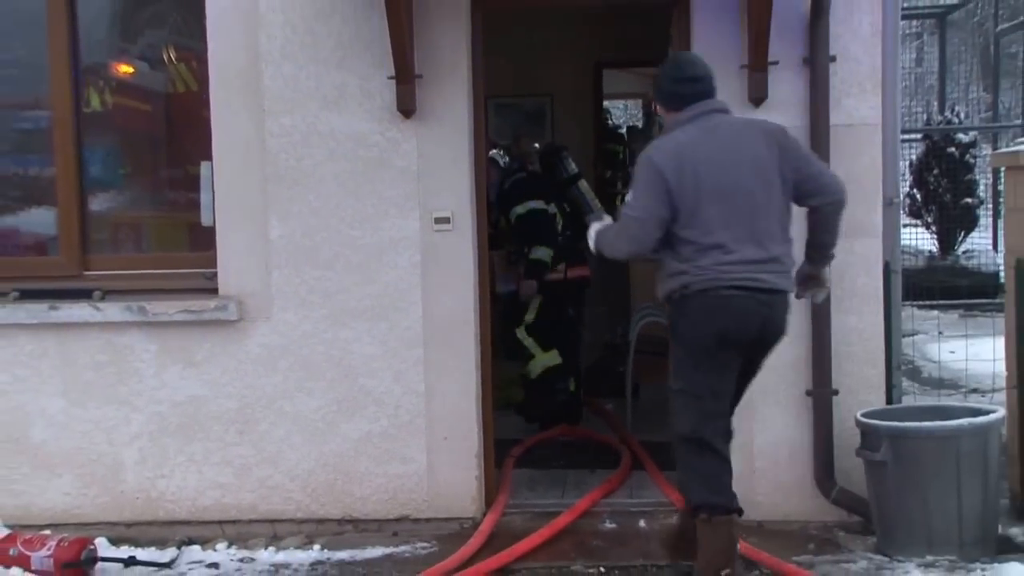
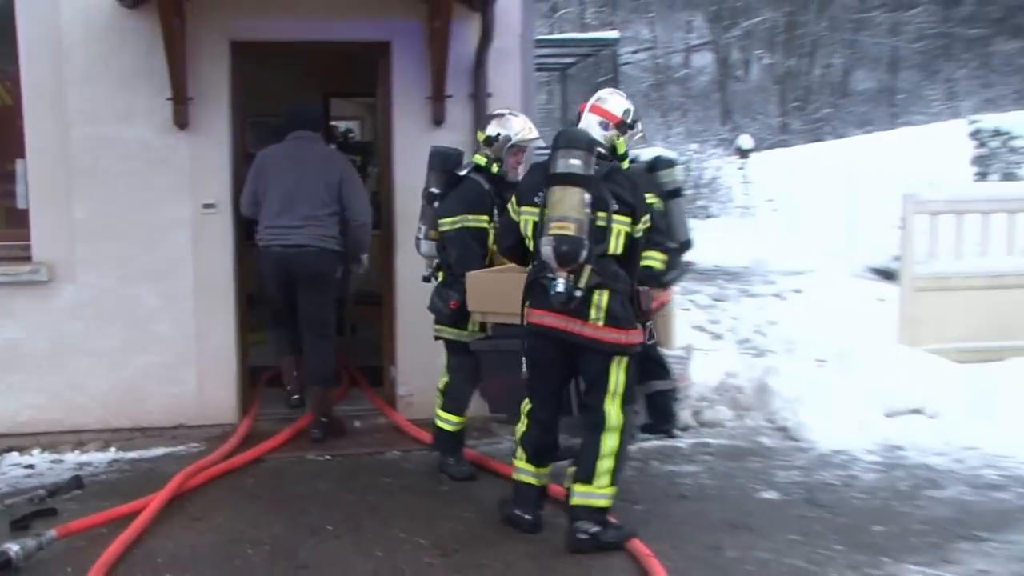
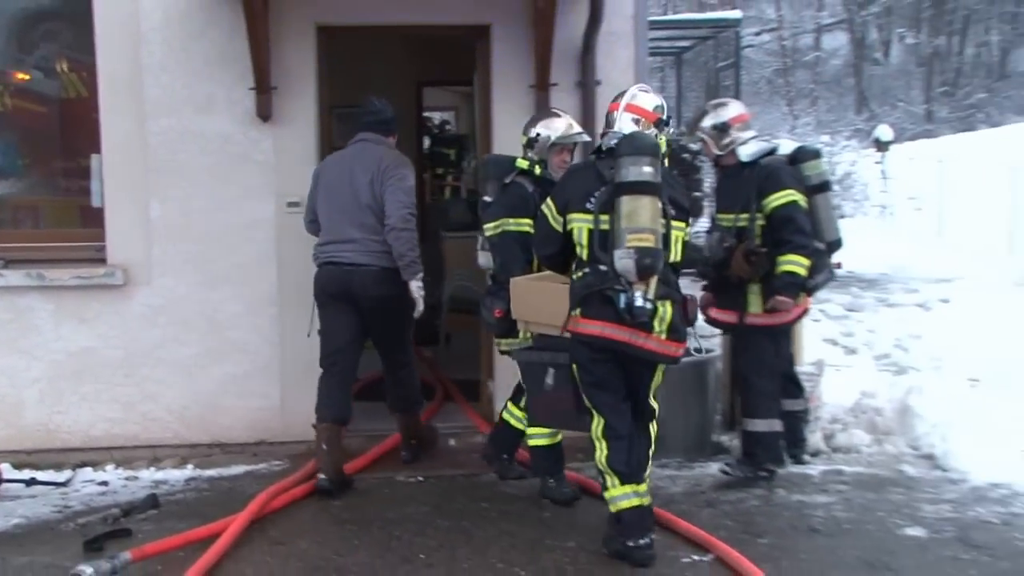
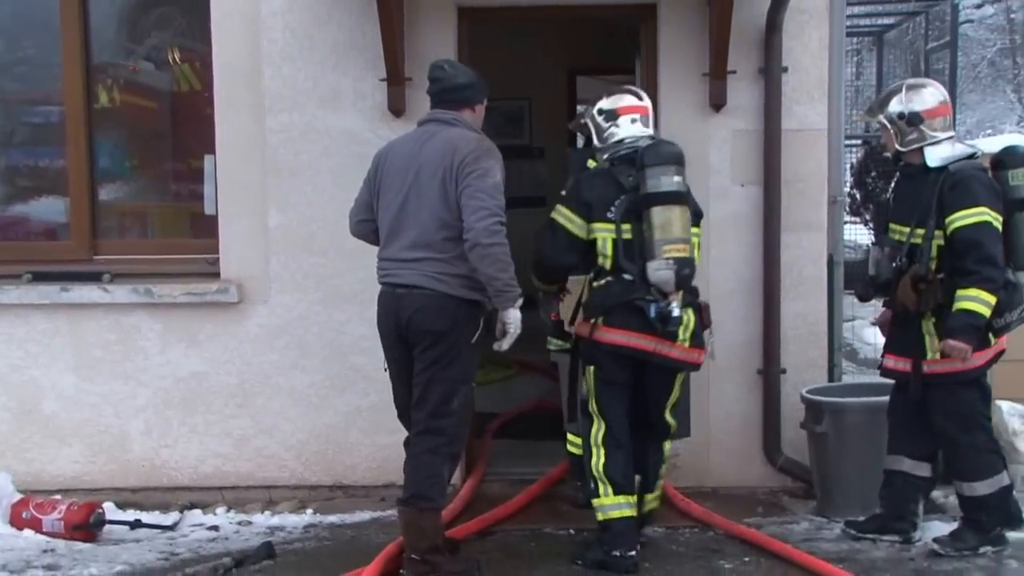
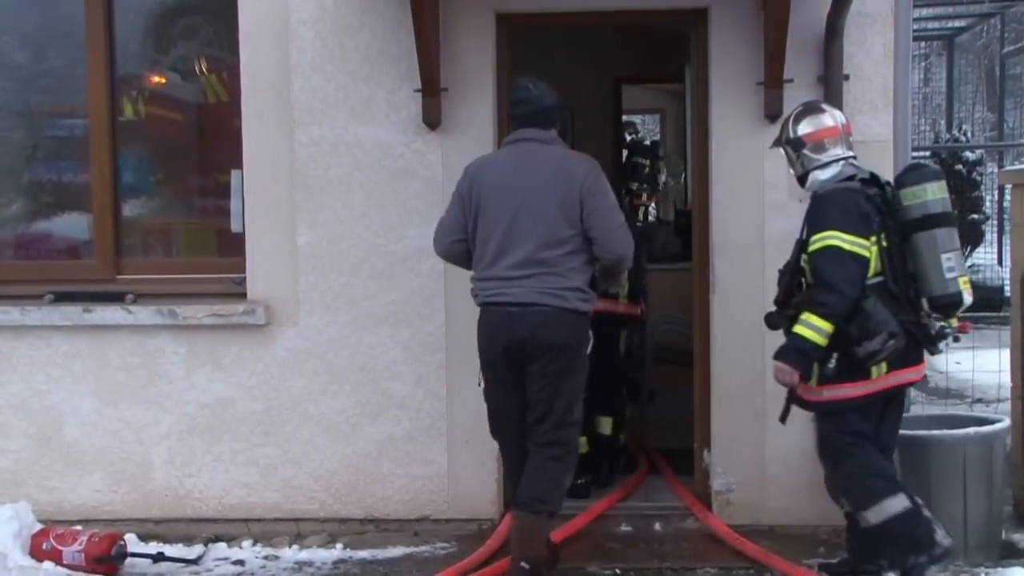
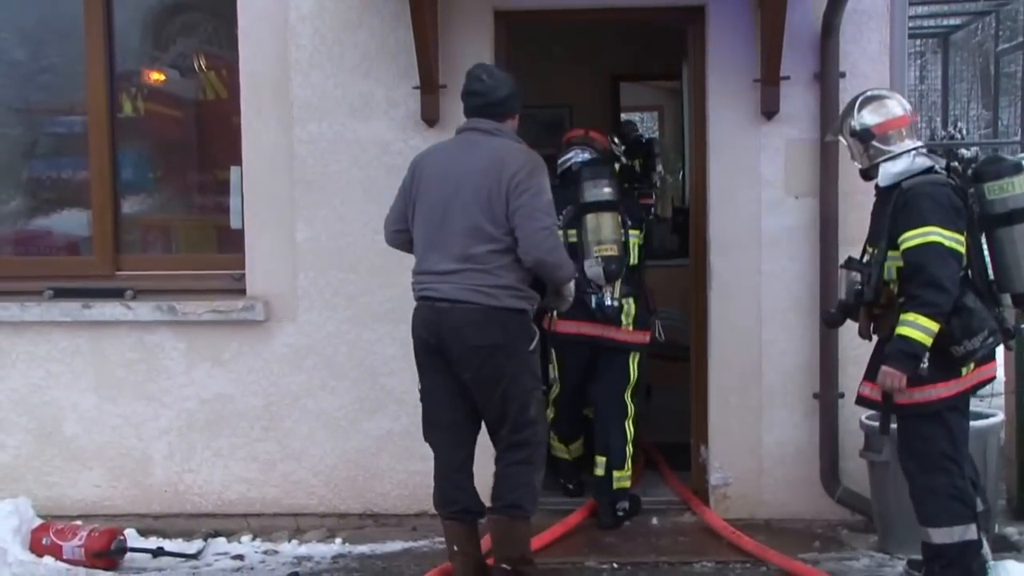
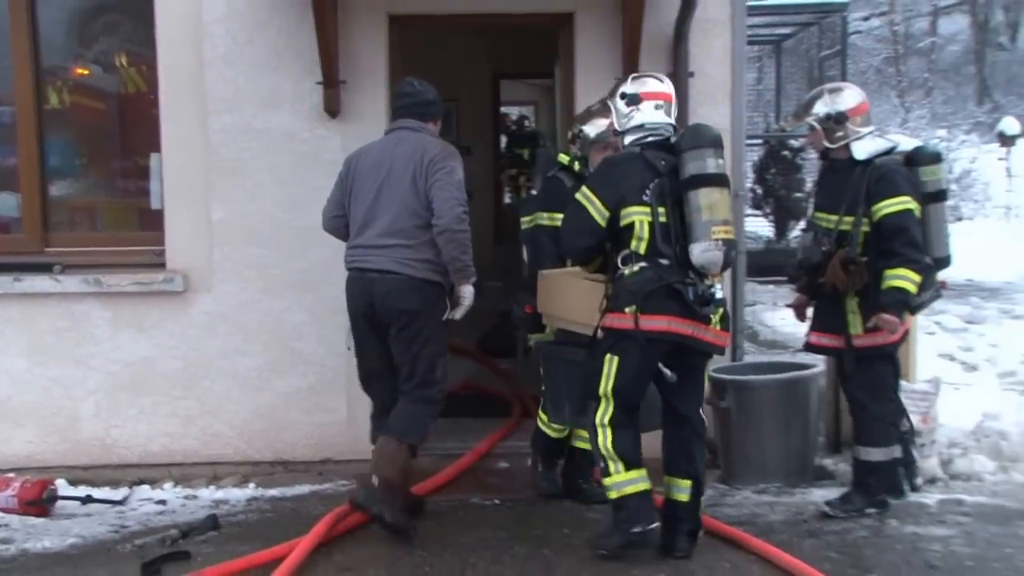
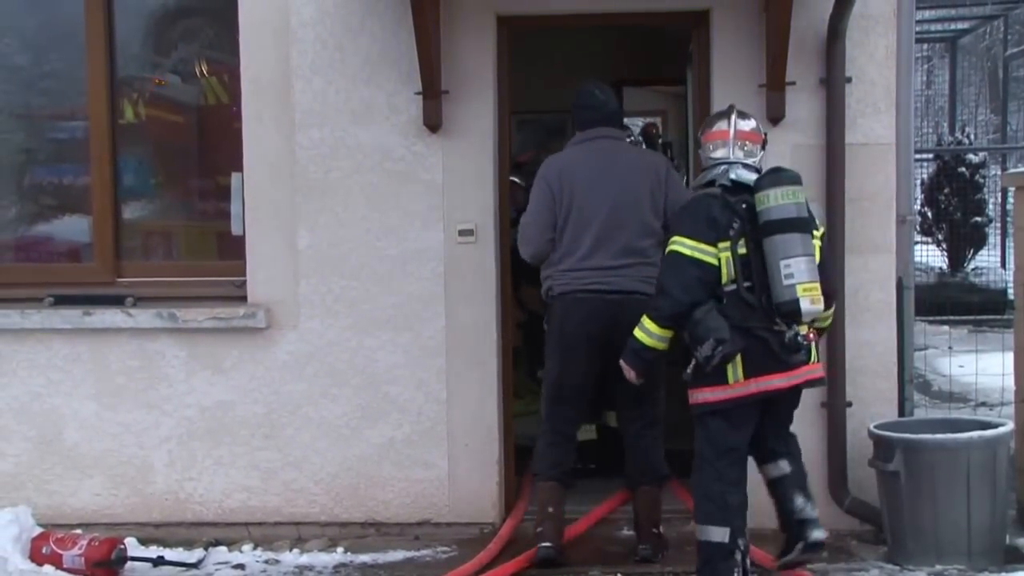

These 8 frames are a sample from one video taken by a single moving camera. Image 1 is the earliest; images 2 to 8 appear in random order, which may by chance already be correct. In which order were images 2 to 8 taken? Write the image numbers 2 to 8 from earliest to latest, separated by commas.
8, 5, 6, 4, 7, 3, 2
